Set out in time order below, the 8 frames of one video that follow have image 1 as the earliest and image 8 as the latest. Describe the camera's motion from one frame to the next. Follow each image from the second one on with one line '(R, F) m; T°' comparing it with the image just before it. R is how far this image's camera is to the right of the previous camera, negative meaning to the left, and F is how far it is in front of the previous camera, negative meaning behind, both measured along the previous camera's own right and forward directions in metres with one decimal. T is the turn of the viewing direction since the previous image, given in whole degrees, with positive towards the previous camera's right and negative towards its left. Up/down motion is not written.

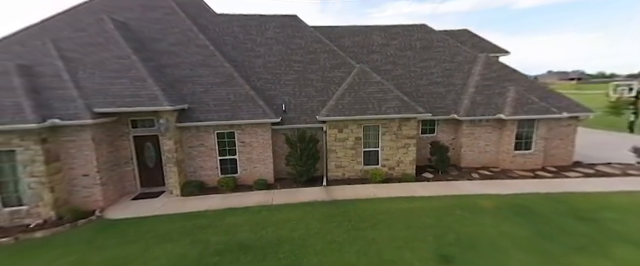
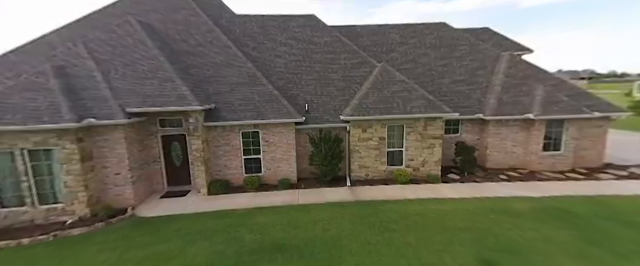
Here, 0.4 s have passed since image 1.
(-0.9, +0.1) m; -2°
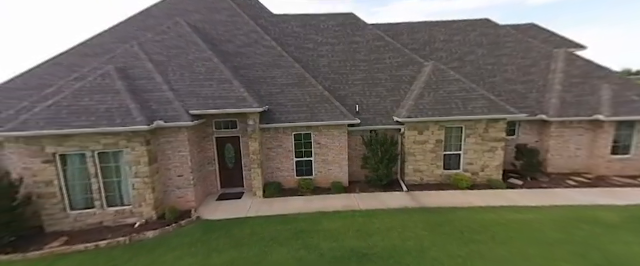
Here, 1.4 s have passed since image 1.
(-2.3, +0.3) m; -2°
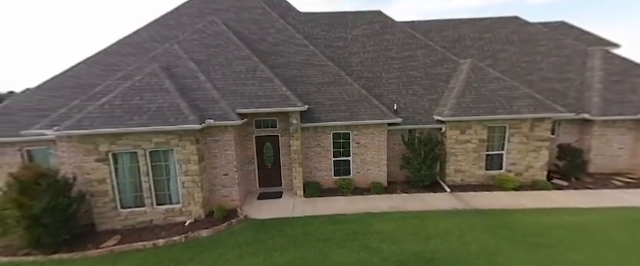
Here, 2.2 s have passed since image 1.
(-1.8, +0.1) m; -1°
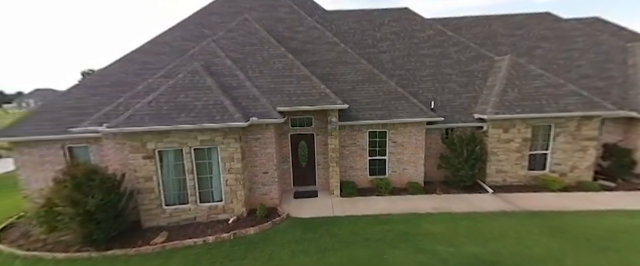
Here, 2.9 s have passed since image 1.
(-1.5, +0.1) m; -1°
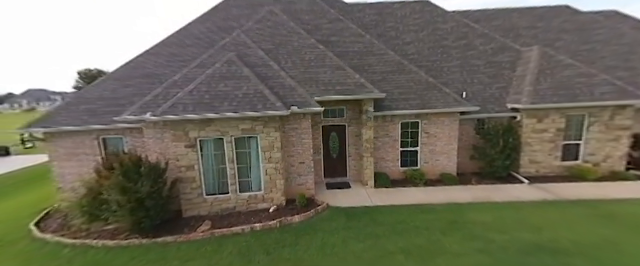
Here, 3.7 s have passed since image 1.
(-1.5, 0.0) m; 0°
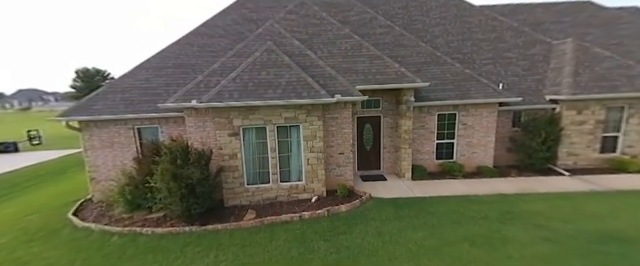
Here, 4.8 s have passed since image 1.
(-1.6, +0.2) m; 0°
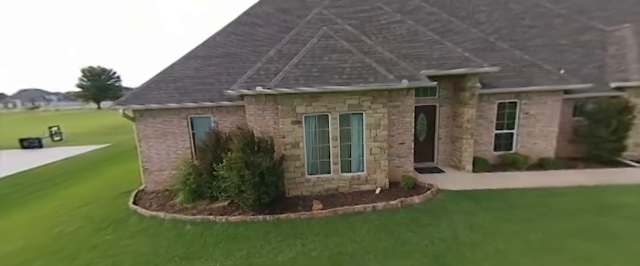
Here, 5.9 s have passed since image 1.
(-2.2, +0.3) m; -1°
